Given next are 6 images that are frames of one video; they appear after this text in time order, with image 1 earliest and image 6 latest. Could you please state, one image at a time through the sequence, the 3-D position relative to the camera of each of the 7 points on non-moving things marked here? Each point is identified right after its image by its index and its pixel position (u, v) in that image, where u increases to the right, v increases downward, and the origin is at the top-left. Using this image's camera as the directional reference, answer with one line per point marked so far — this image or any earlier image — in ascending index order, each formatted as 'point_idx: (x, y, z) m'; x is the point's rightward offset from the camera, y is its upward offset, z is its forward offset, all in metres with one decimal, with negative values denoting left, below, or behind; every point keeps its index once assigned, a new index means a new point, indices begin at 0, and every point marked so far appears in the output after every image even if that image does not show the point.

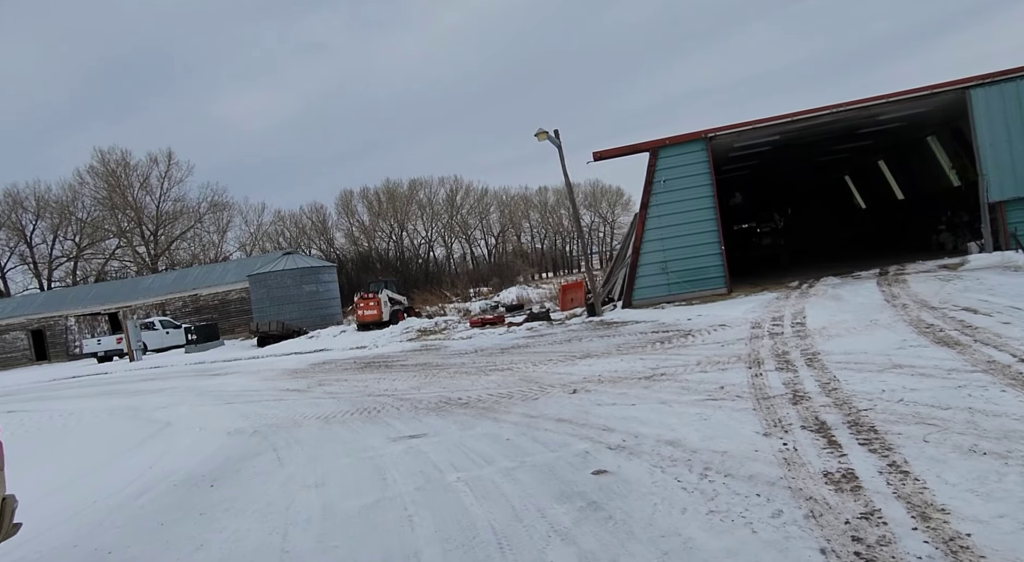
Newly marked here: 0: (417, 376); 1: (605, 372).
0: (-1.5, -1.6, +11.2) m
1: (+1.2, -1.2, +8.7) m
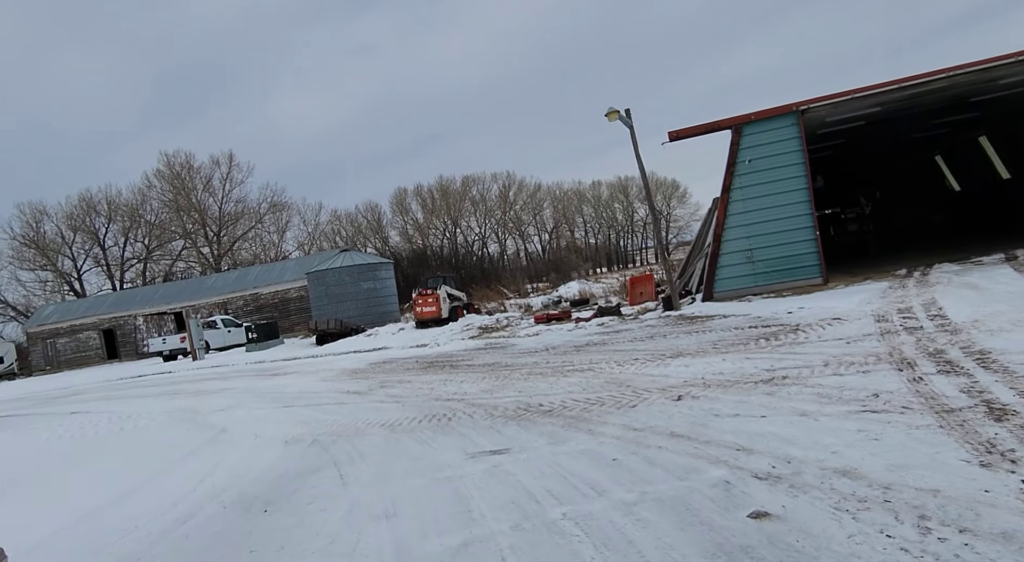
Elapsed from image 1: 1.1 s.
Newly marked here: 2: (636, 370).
0: (-0.3, -1.5, +10.2) m
1: (+2.2, -1.0, +7.5) m
2: (+1.6, -1.1, +8.5) m
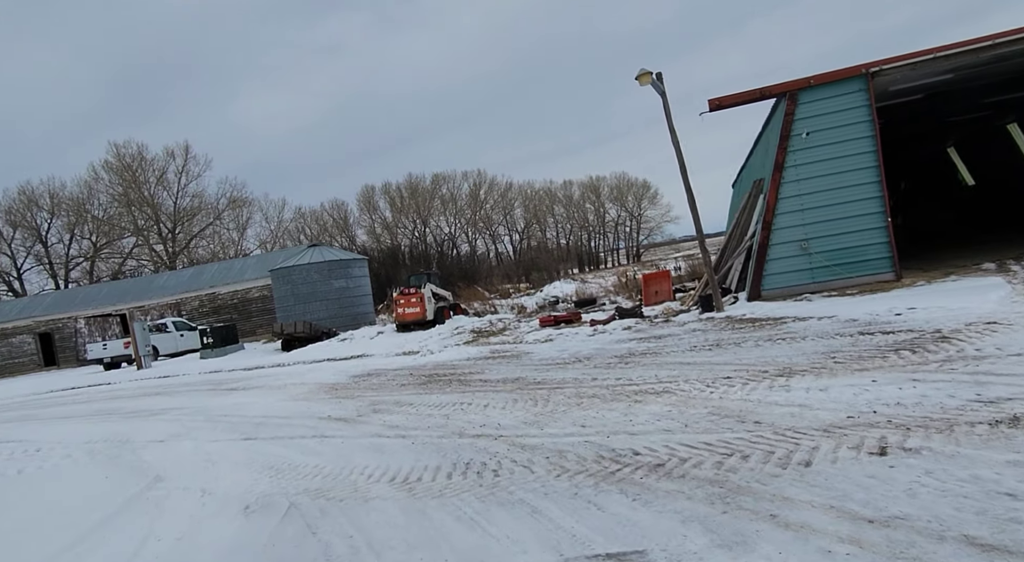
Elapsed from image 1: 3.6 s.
0: (+0.1, -1.4, +7.7) m
1: (+2.8, -0.9, +5.1) m
2: (+2.1, -1.0, +6.1) m
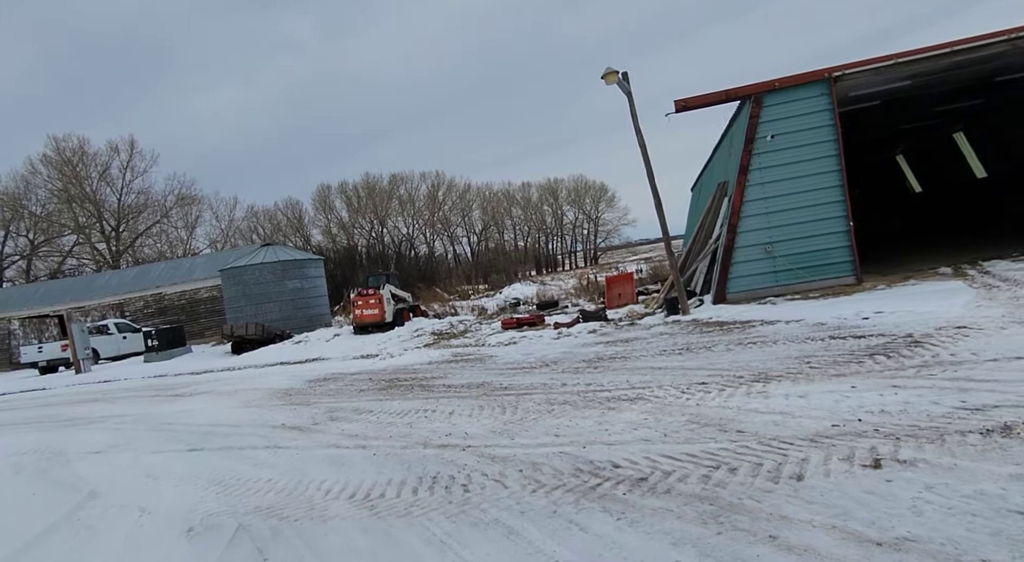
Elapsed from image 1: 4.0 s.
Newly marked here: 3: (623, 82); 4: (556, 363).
0: (-0.2, -1.4, +7.4) m
1: (+2.6, -1.0, +5.0) m
2: (+1.8, -1.1, +5.9) m
3: (+2.1, +3.7, +12.6) m
4: (+0.6, -1.2, +9.7) m
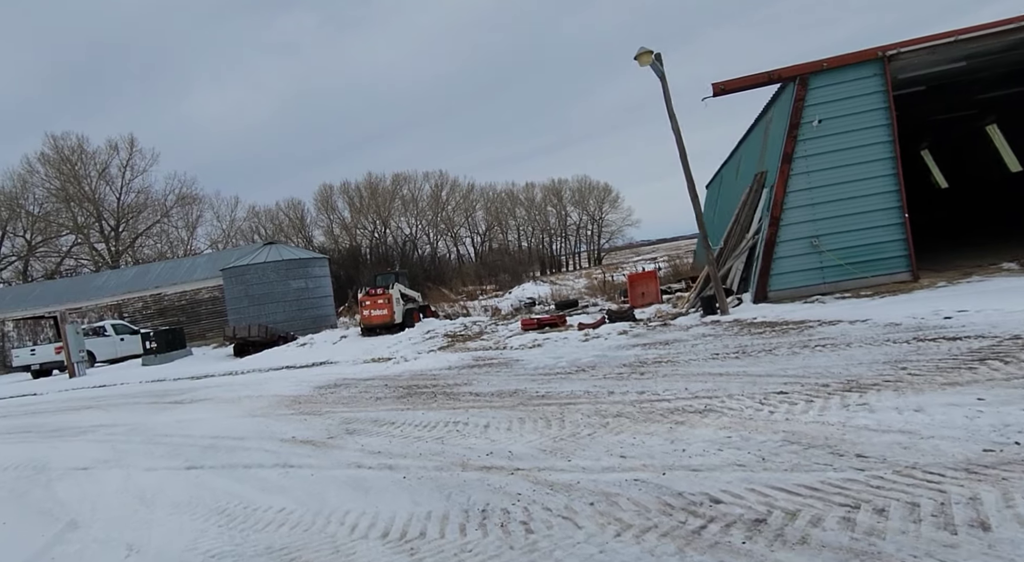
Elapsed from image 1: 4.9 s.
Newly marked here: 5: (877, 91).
0: (+0.2, -1.3, +6.4) m
1: (+3.0, -0.9, +4.0) m
2: (+2.3, -1.0, +5.0) m
3: (+2.5, +3.8, +11.6) m
4: (+1.1, -1.1, +8.8) m
5: (+6.0, +3.1, +11.0) m
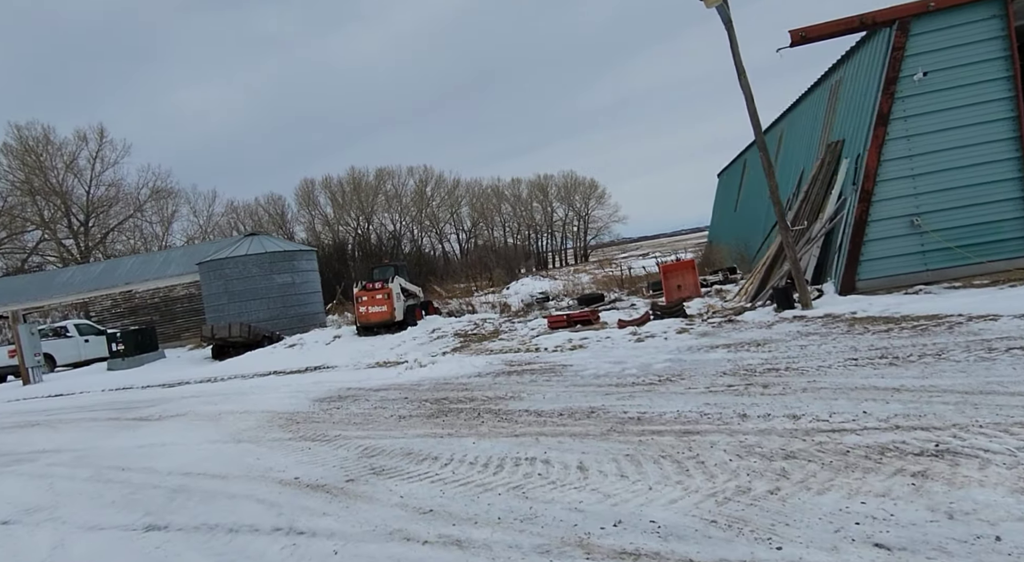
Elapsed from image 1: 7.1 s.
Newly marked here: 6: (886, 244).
0: (+0.9, -1.2, +4.4) m
1: (+3.8, -0.8, +2.1) m
2: (+3.0, -0.9, +3.0) m
3: (+3.1, +4.0, +9.7) m
4: (+1.7, -1.0, +6.8) m
5: (+6.6, +3.3, +9.2) m
6: (+5.4, +0.5, +9.6) m
